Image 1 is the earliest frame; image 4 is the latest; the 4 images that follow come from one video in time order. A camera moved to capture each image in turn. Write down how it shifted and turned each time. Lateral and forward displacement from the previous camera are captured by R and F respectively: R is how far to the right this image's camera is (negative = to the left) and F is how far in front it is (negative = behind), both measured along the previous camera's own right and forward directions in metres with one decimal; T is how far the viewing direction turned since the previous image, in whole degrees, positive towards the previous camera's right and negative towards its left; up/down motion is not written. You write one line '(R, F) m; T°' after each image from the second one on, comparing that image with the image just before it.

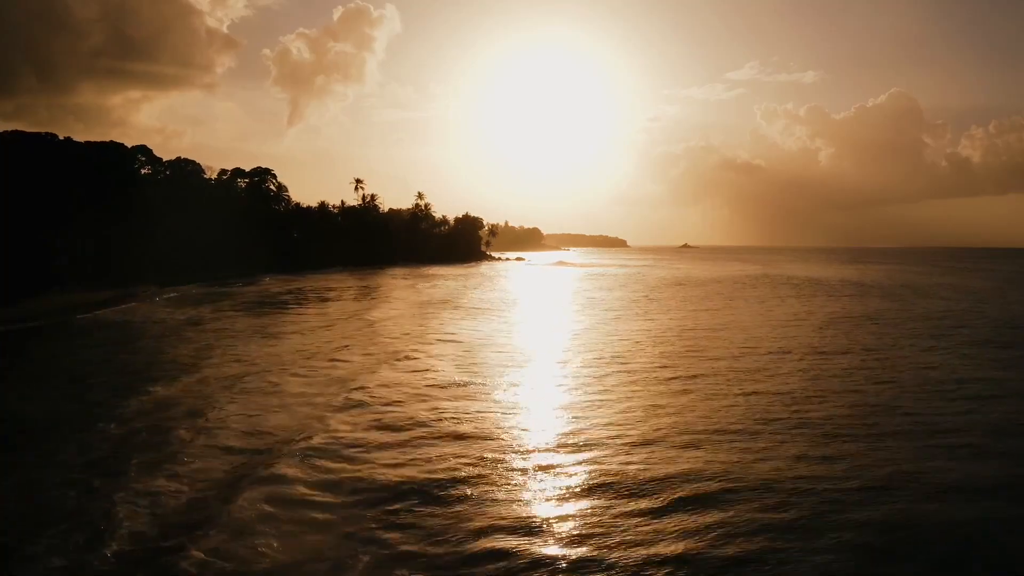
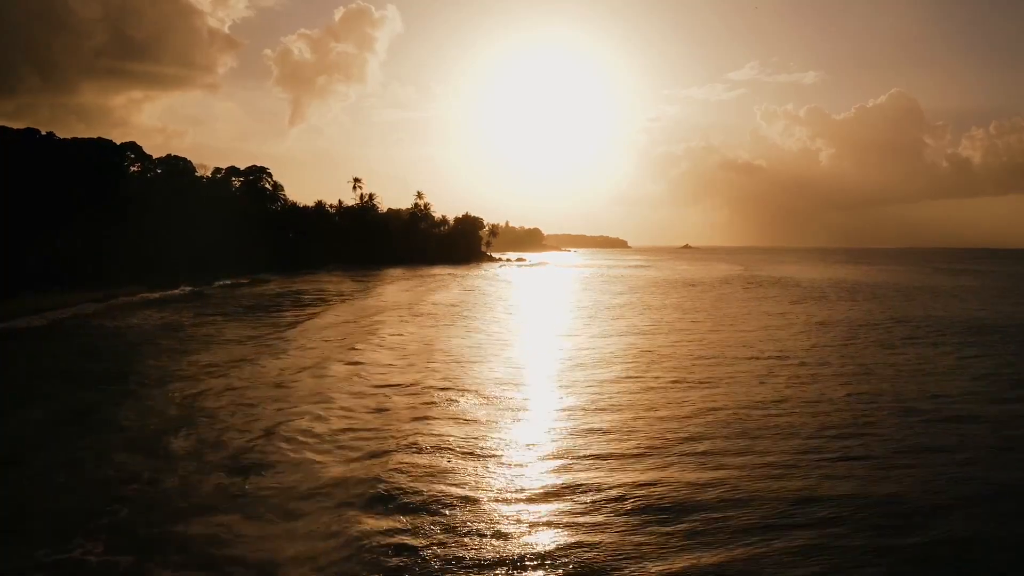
(0.0, +0.7) m; 0°
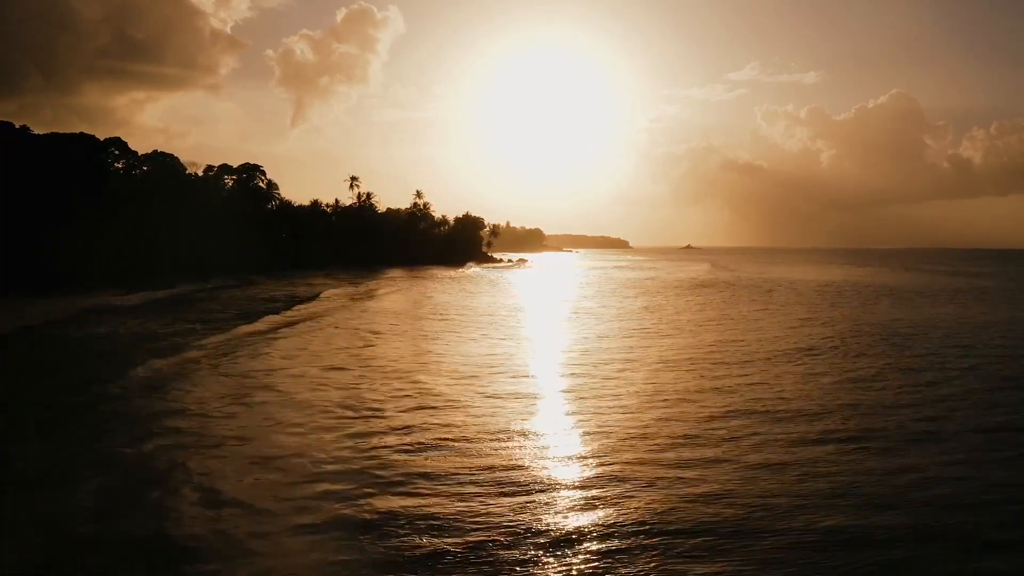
(-0.1, +1.3) m; 0°
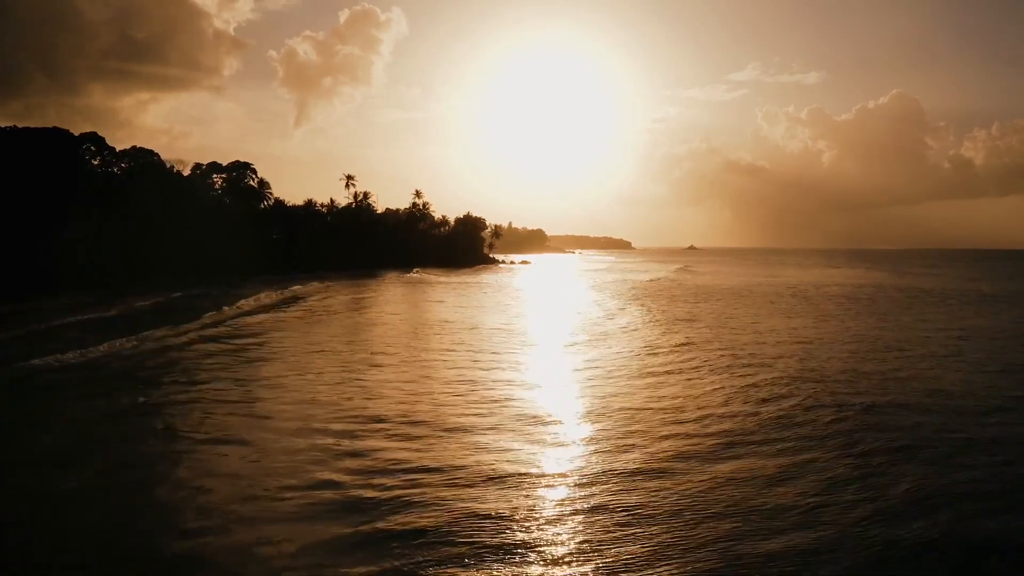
(-0.2, +1.8) m; 0°
